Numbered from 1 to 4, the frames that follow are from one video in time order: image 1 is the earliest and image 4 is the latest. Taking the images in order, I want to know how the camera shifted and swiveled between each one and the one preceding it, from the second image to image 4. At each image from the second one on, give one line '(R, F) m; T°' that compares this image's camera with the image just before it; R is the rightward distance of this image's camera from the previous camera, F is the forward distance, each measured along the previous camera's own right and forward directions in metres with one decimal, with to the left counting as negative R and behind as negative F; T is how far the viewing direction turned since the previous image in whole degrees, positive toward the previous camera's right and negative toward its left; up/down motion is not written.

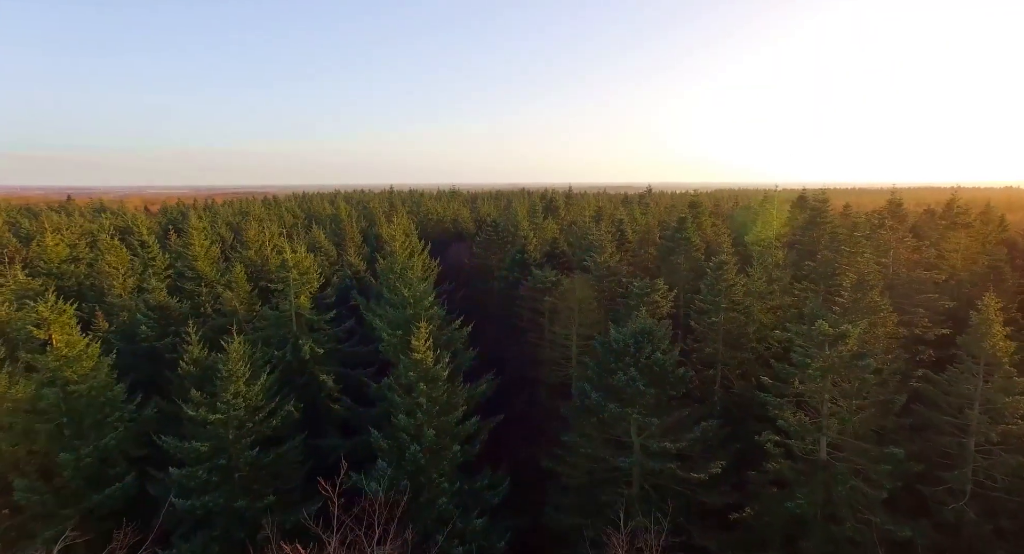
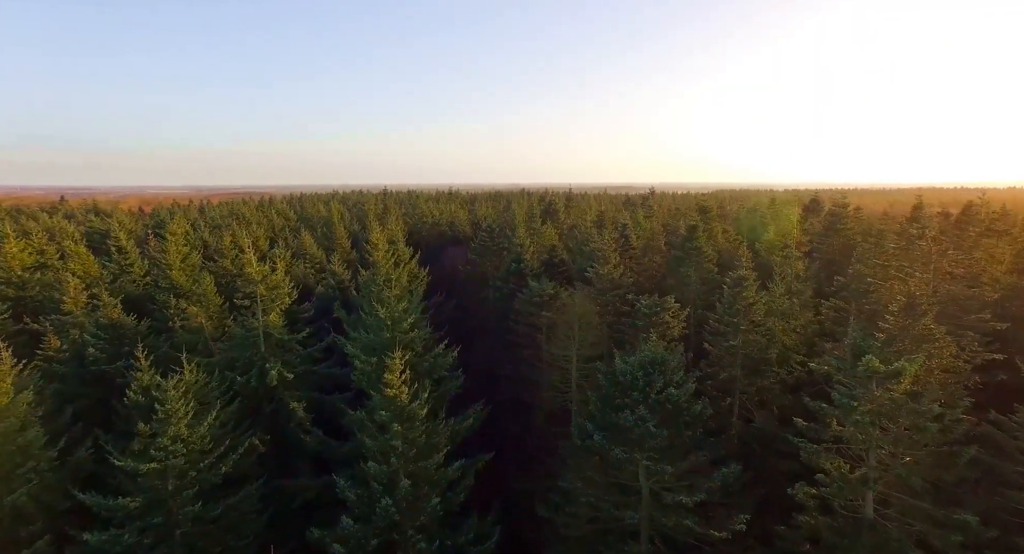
(+0.4, +3.0) m; 0°
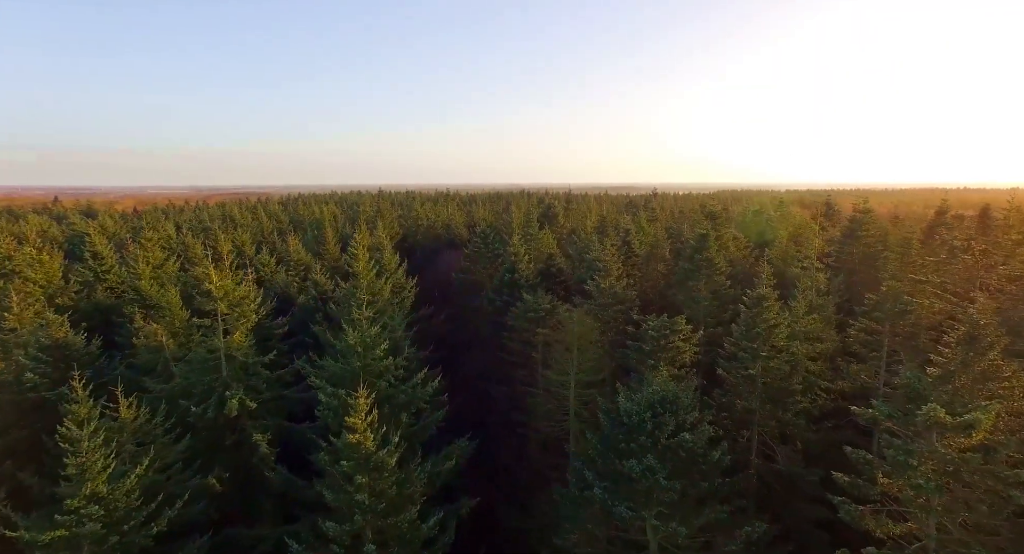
(+0.5, +2.8) m; 0°
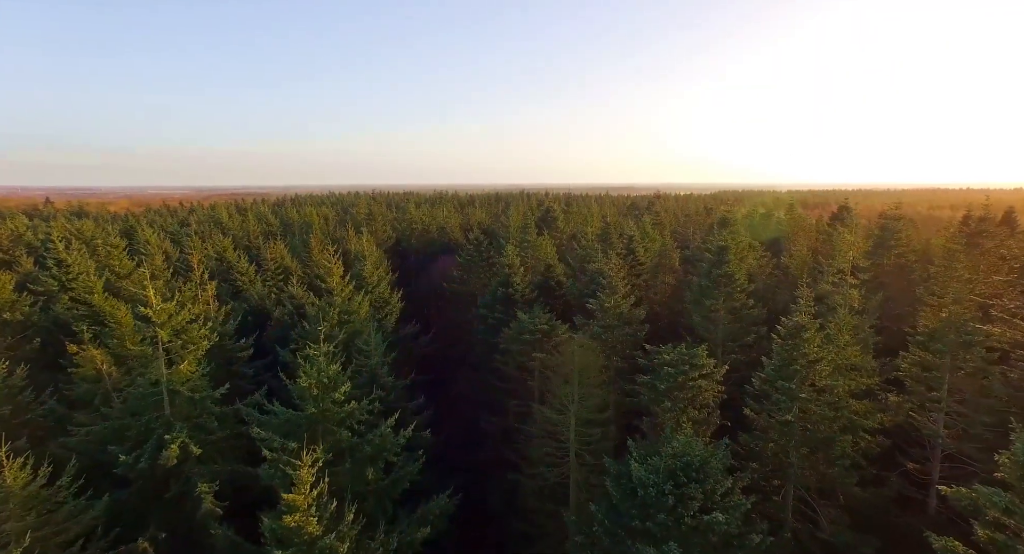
(+0.4, +3.4) m; 0°
